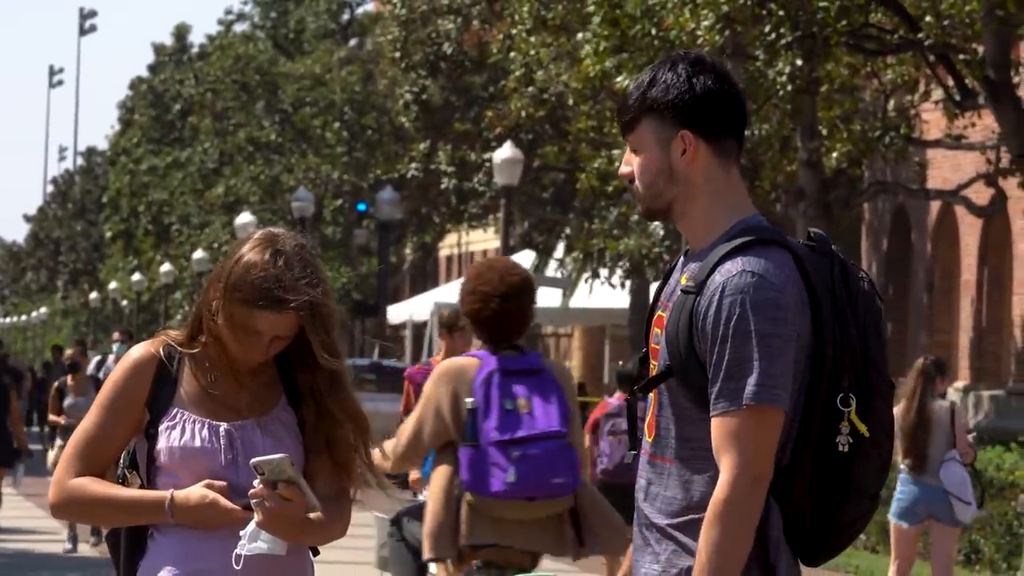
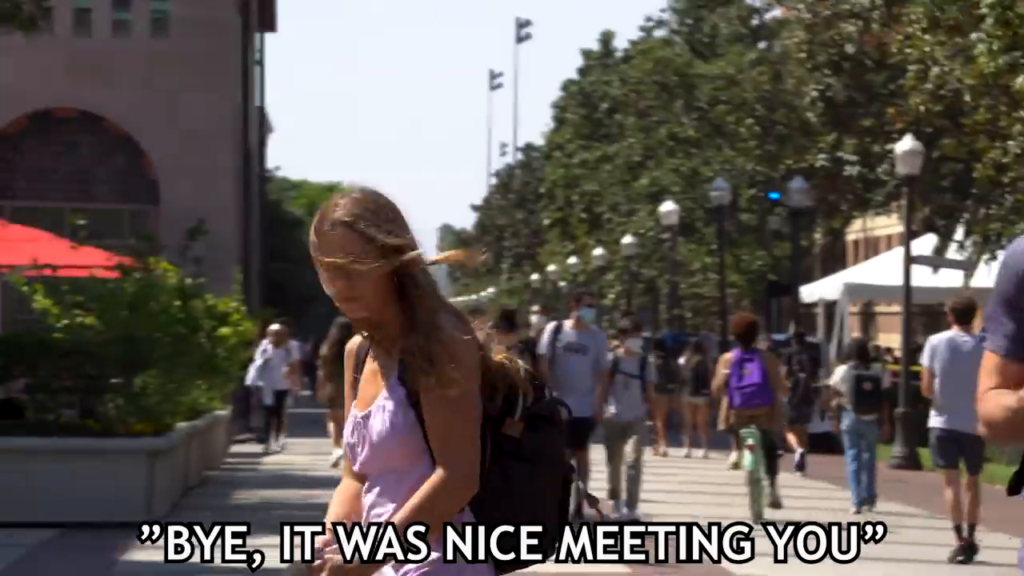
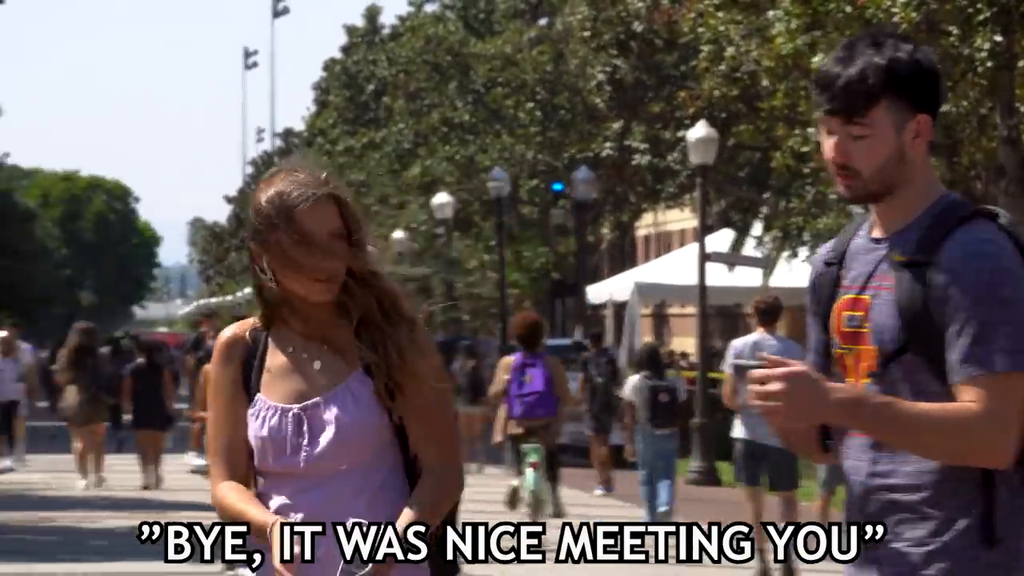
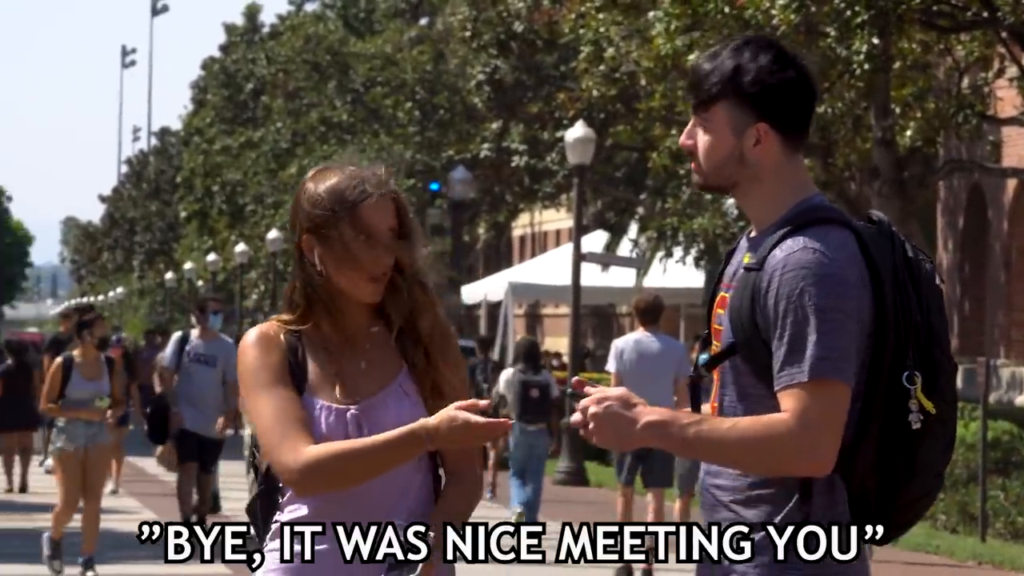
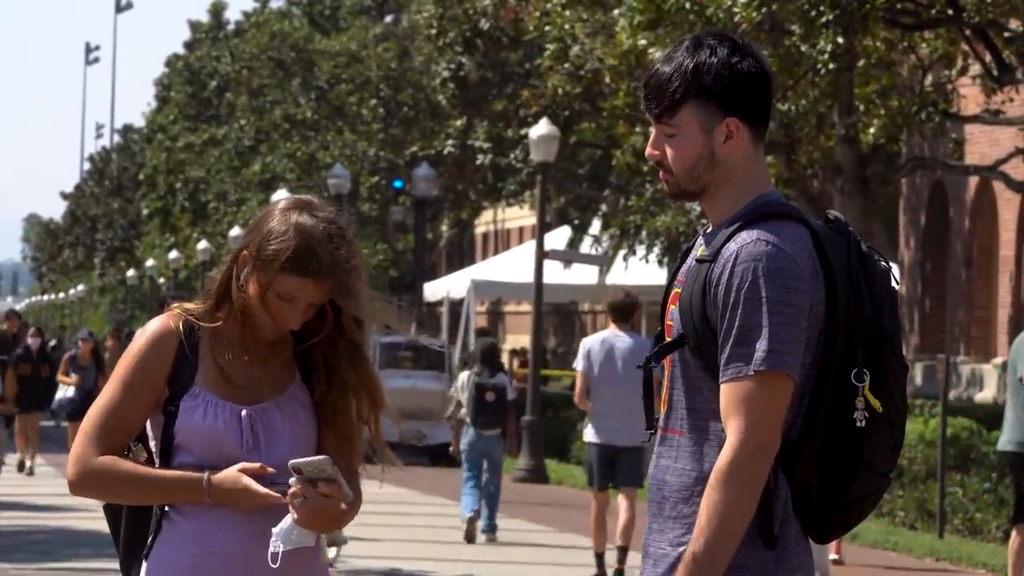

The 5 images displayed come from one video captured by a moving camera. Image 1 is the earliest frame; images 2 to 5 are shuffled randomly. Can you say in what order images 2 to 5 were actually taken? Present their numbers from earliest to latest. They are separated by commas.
5, 4, 3, 2
